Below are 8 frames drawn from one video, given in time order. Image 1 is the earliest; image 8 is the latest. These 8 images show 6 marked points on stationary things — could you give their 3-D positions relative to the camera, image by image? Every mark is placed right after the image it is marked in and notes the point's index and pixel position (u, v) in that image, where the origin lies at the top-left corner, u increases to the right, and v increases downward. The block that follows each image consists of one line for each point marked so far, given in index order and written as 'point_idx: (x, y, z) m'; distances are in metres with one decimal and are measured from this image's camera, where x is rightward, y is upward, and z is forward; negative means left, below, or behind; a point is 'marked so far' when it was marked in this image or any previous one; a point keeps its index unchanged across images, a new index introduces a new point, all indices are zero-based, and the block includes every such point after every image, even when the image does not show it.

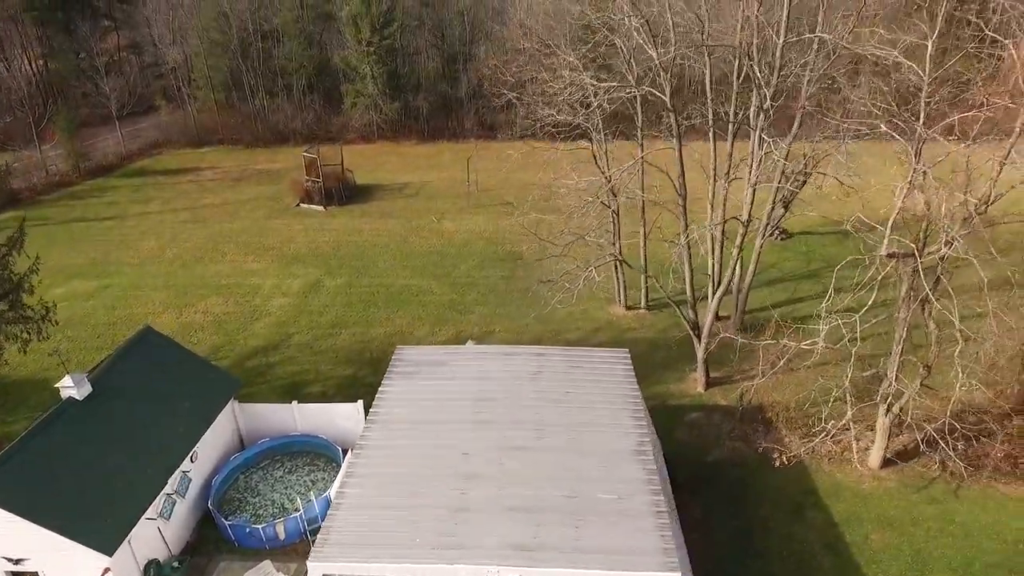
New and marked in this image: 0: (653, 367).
0: (+2.9, -1.6, +13.3) m
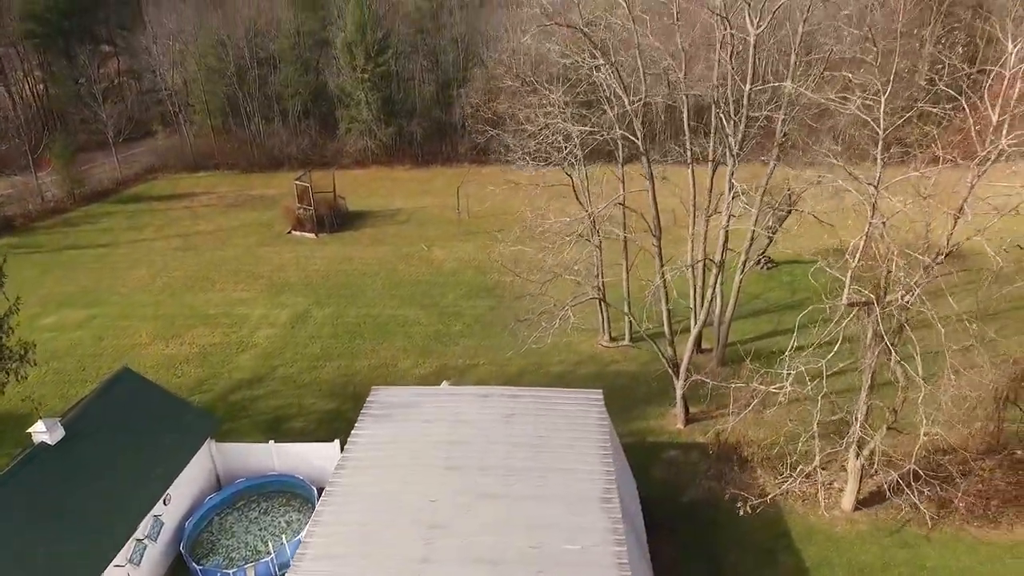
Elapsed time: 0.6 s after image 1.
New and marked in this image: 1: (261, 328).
0: (+2.5, -2.3, +13.3) m
1: (-6.8, -1.1, +17.6) m
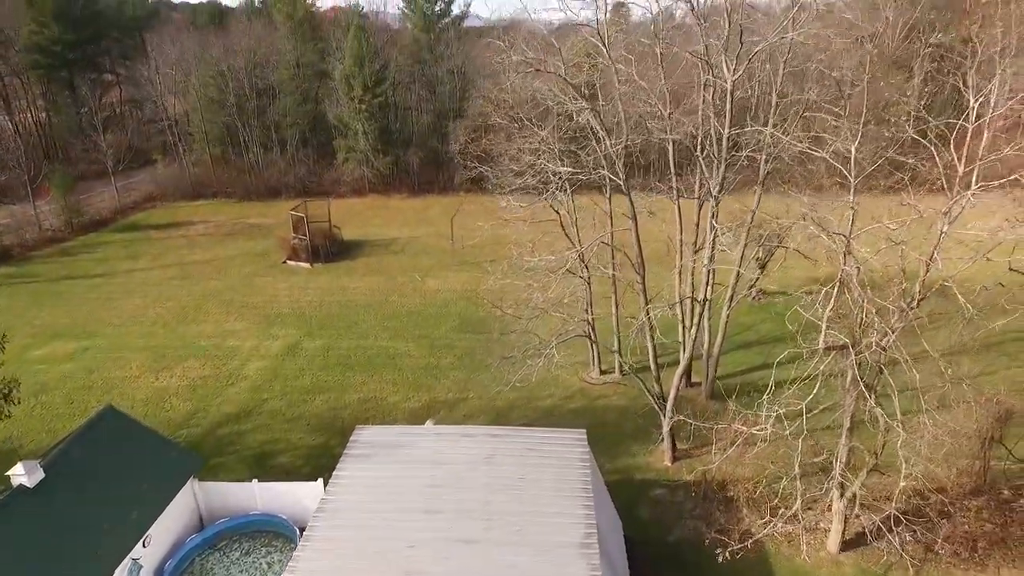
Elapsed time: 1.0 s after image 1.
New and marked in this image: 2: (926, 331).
0: (+2.2, -3.1, +13.3) m
1: (-7.1, -2.0, +17.6) m
2: (+9.6, -1.1, +15.7) m
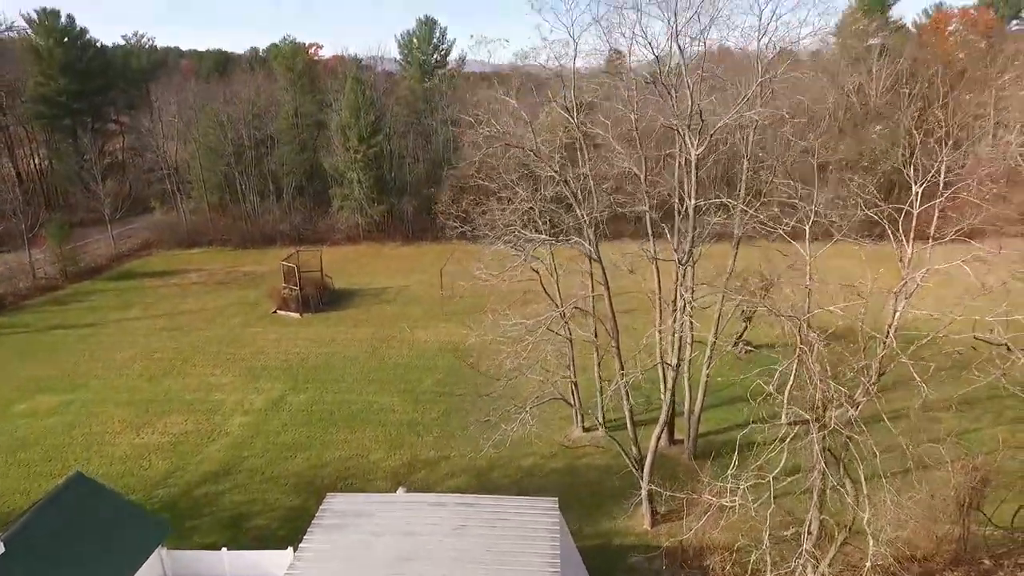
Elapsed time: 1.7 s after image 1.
0: (+1.8, -4.3, +13.1) m
1: (-7.5, -3.4, +17.5) m
2: (+9.1, -2.5, +15.6) m
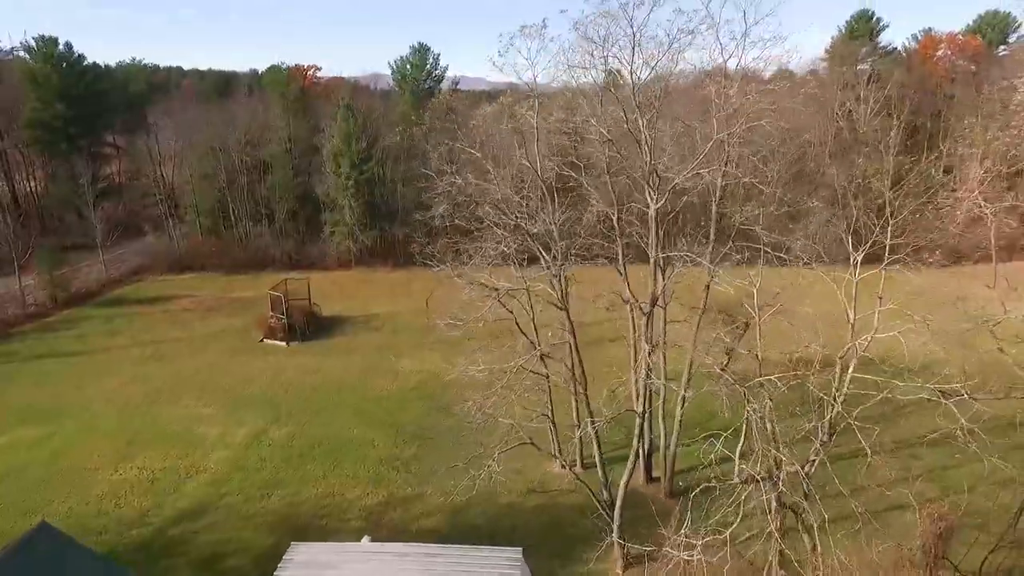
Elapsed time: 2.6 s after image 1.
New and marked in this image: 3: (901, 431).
0: (+1.3, -5.1, +13.1) m
1: (-8.0, -4.4, +17.5) m
2: (+8.6, -3.4, +15.7) m
3: (+9.3, -3.3, +15.4) m
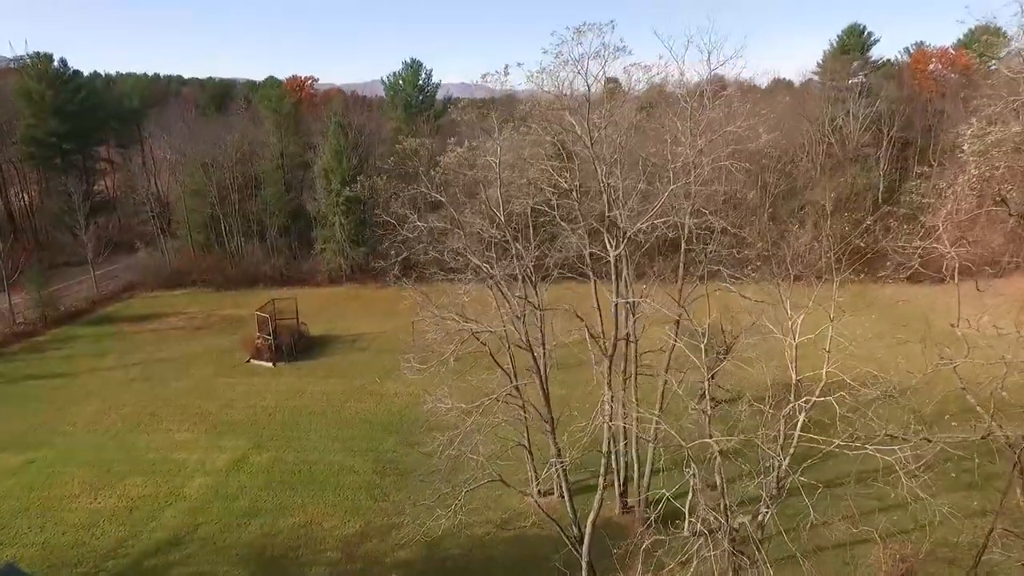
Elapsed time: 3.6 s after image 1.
0: (+0.7, -5.8, +13.1) m
1: (-8.6, -5.1, +17.5) m
2: (+8.1, -4.1, +15.7) m
3: (+8.7, -4.0, +15.4) m
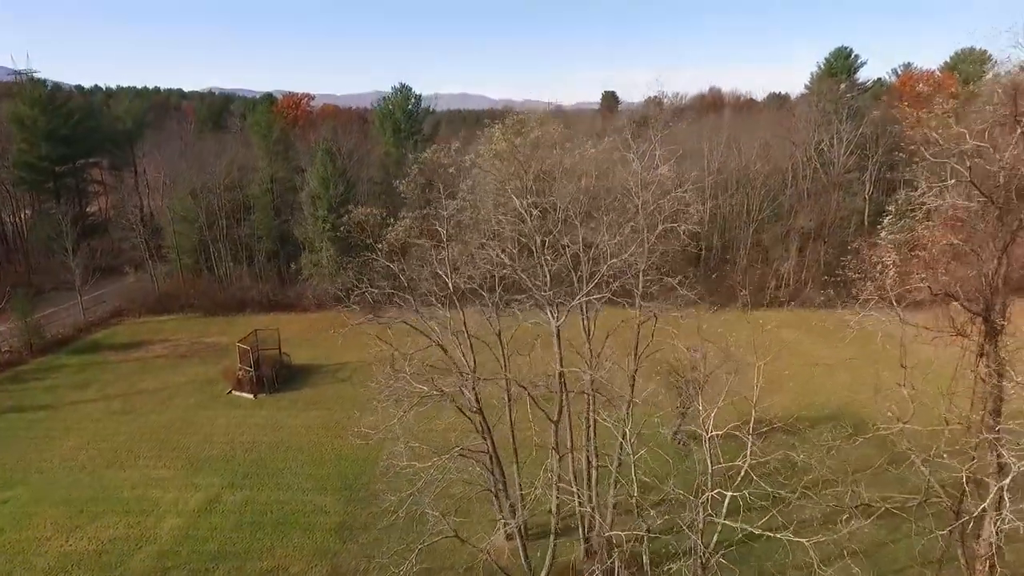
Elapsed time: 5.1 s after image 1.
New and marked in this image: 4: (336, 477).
0: (-0.1, -6.8, +13.2) m
1: (-9.4, -6.3, +17.6) m
2: (+7.2, -5.2, +15.8) m
3: (+7.9, -5.1, +15.6) m
4: (-5.3, -5.6, +19.3) m
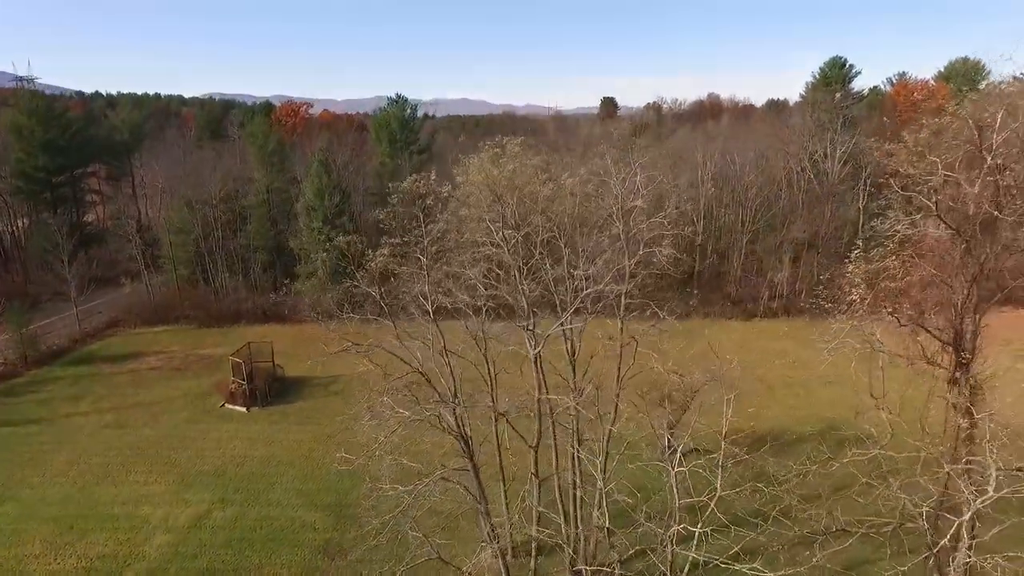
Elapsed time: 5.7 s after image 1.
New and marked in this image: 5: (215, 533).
0: (-0.4, -7.3, +13.3) m
1: (-9.7, -6.7, +17.7) m
2: (+6.9, -5.7, +15.9) m
3: (+7.6, -5.6, +15.6) m
4: (-5.6, -6.1, +19.4) m
5: (-8.1, -6.7, +17.7) m
